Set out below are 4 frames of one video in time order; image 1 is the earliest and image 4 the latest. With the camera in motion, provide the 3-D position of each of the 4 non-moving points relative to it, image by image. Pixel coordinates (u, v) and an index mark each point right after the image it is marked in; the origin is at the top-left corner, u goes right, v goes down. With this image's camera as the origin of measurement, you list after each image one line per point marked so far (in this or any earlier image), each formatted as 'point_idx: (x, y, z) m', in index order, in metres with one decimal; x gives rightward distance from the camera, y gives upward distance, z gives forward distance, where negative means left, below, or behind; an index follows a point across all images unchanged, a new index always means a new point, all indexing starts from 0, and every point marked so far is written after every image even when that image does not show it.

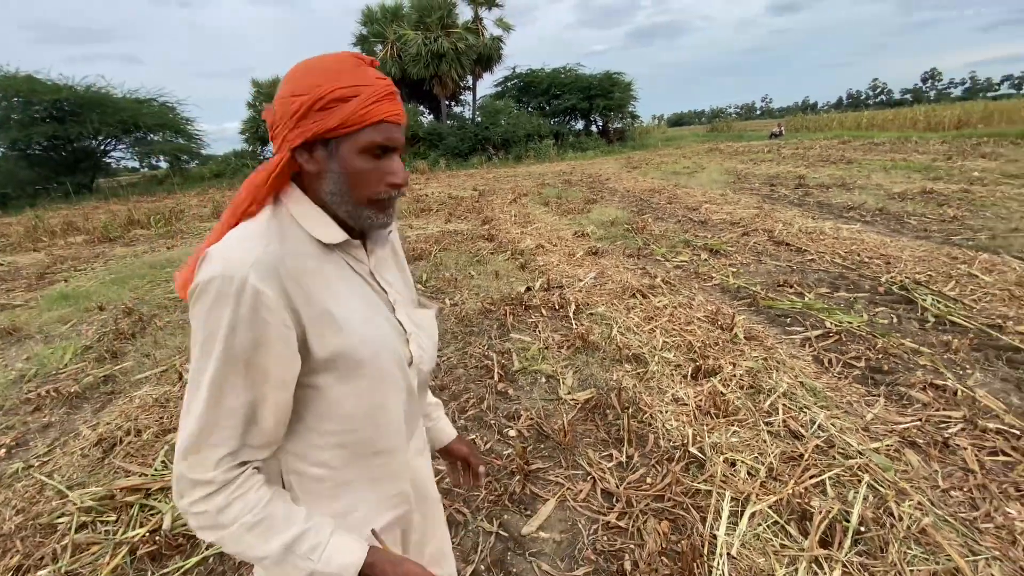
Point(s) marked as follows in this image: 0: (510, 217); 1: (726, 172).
0: (0.0, +1.4, +9.0) m
1: (+5.6, +3.1, +12.7) m
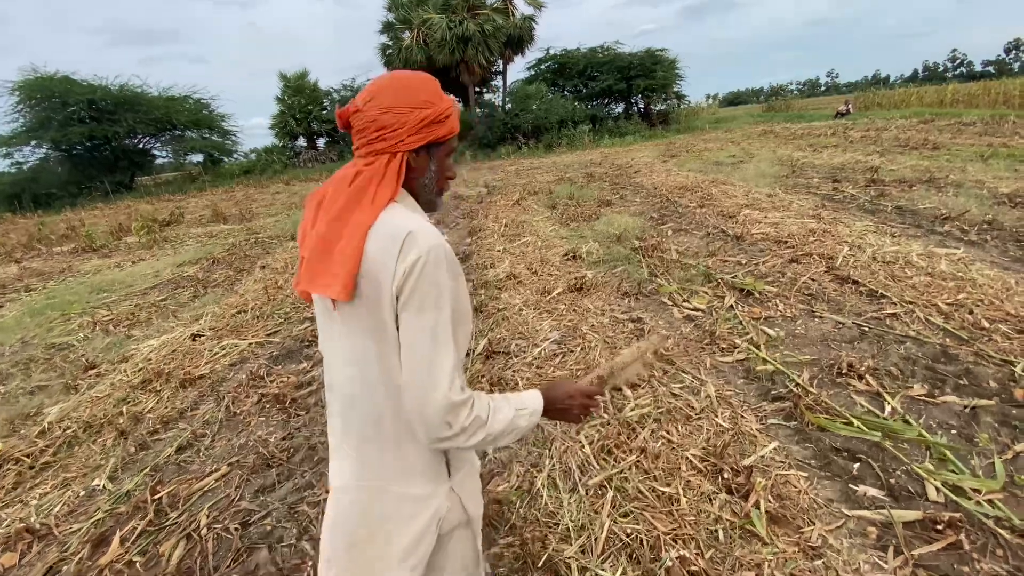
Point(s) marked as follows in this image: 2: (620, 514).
0: (-0.1, +1.0, +7.6) m
1: (+5.8, +2.8, +10.6) m
2: (+0.4, -0.9, +1.9) m
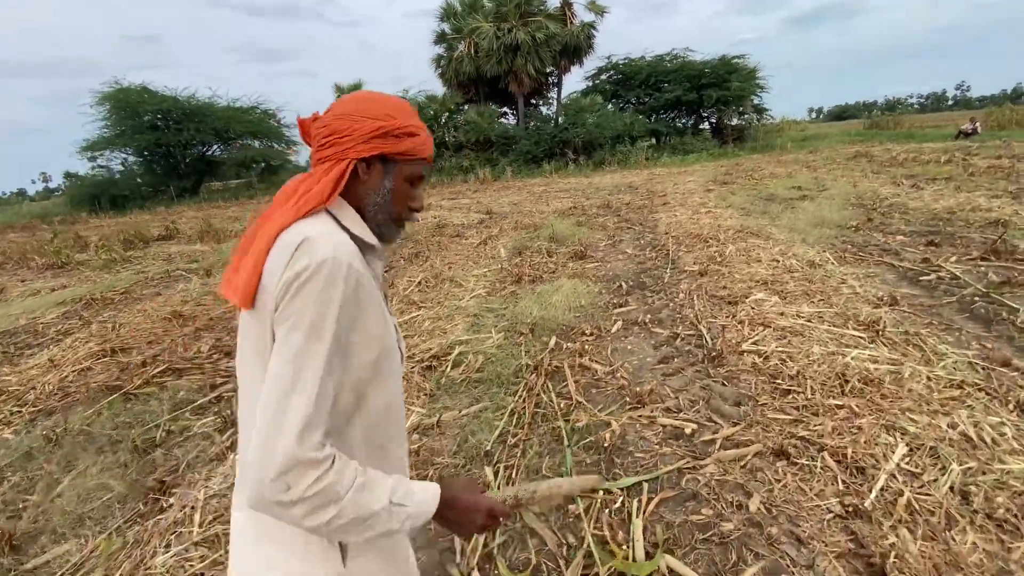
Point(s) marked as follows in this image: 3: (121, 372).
0: (-1.0, +0.1, +5.6) m
1: (+5.5, +1.4, +7.8) m
2: (-1.4, -1.6, -0.1) m
3: (-3.1, -0.7, +3.9) m
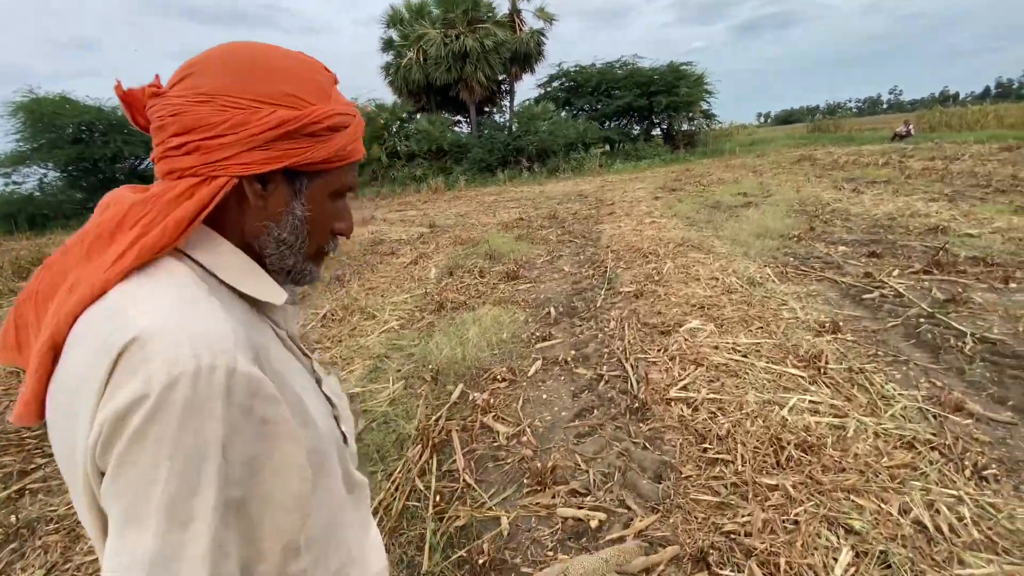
0: (-1.8, -0.2, +5.0) m
1: (+4.4, +1.3, +7.6) m
2: (-1.7, -1.9, -0.7) m
3: (-3.8, -1.0, +3.1) m
